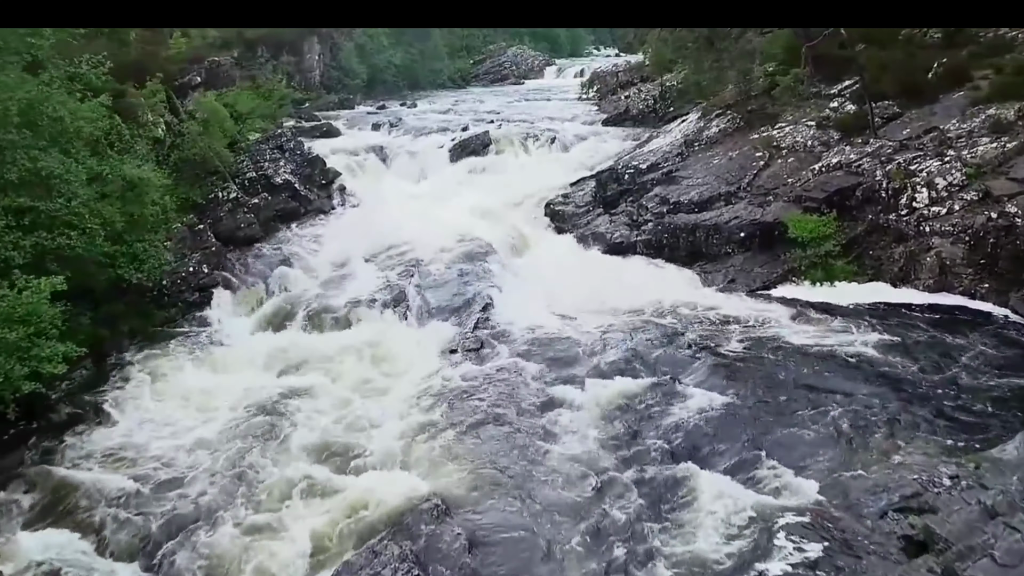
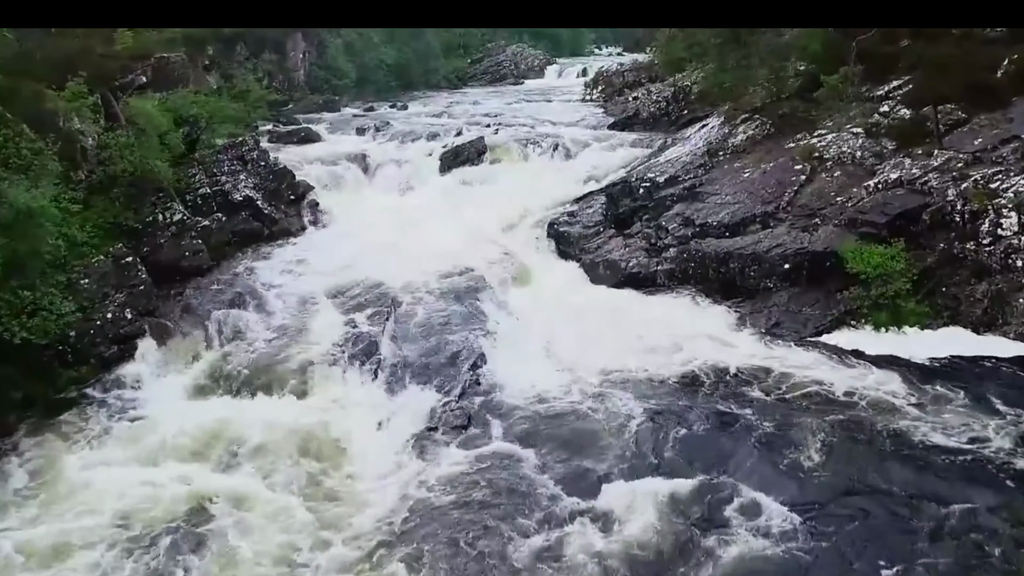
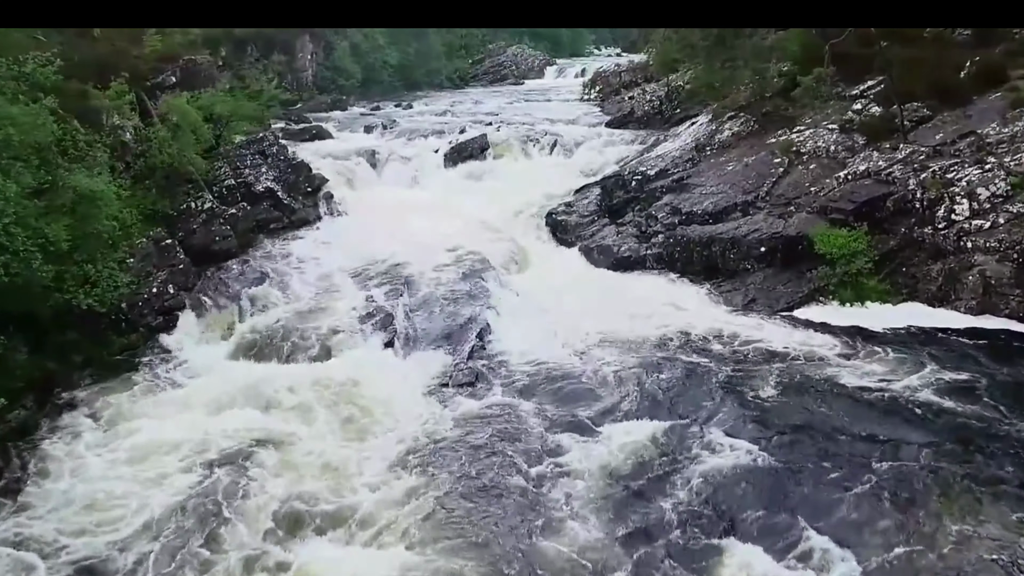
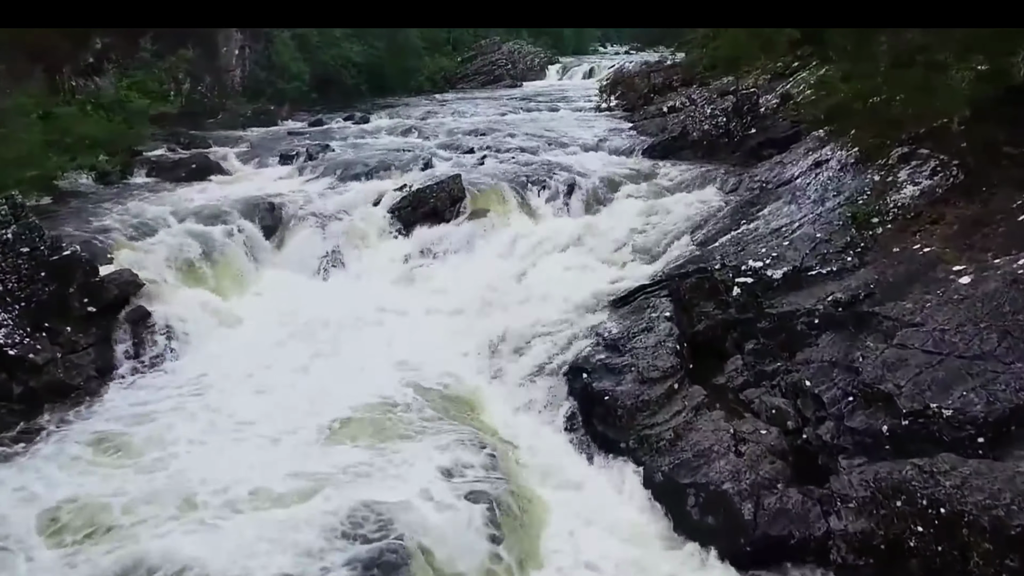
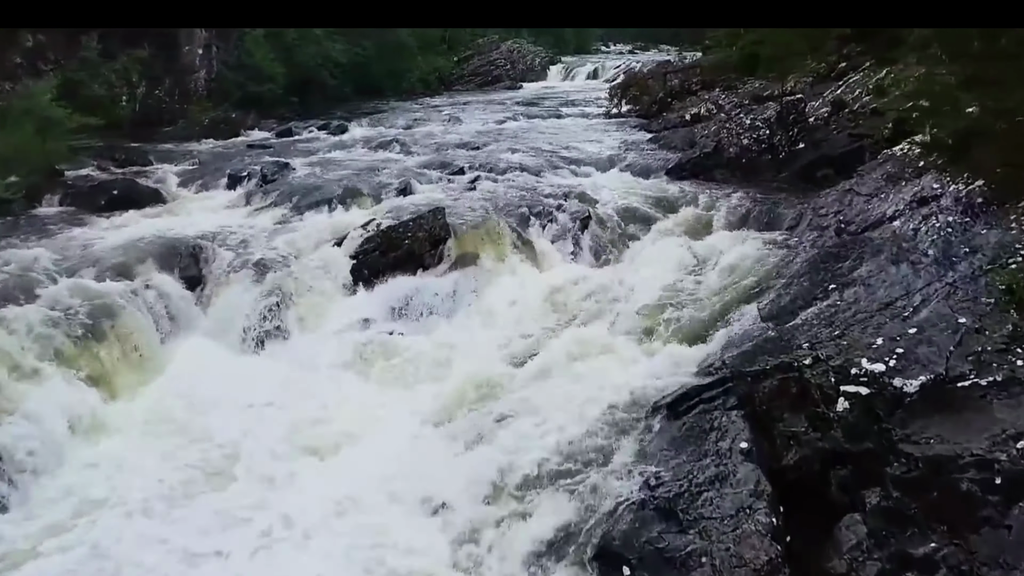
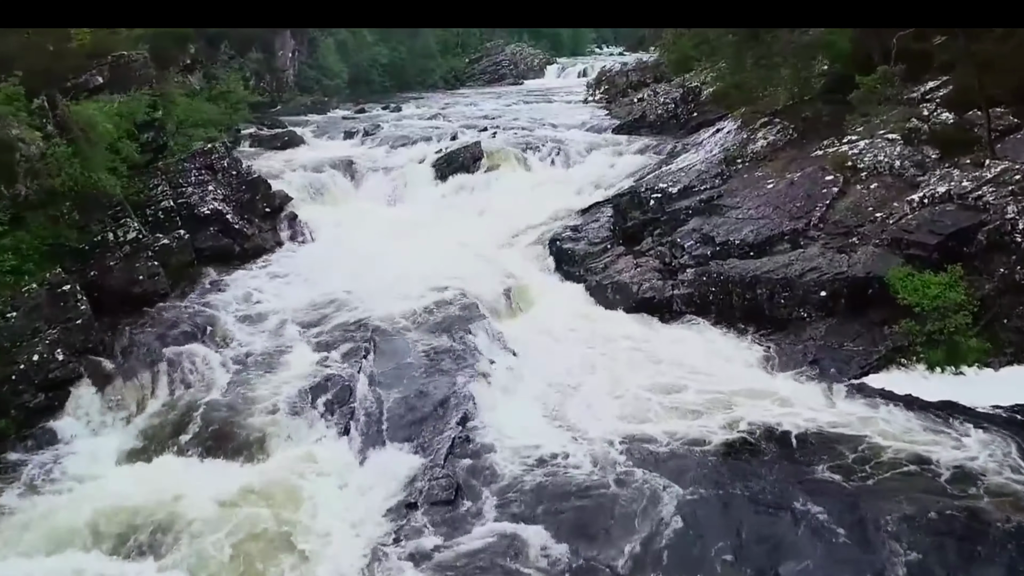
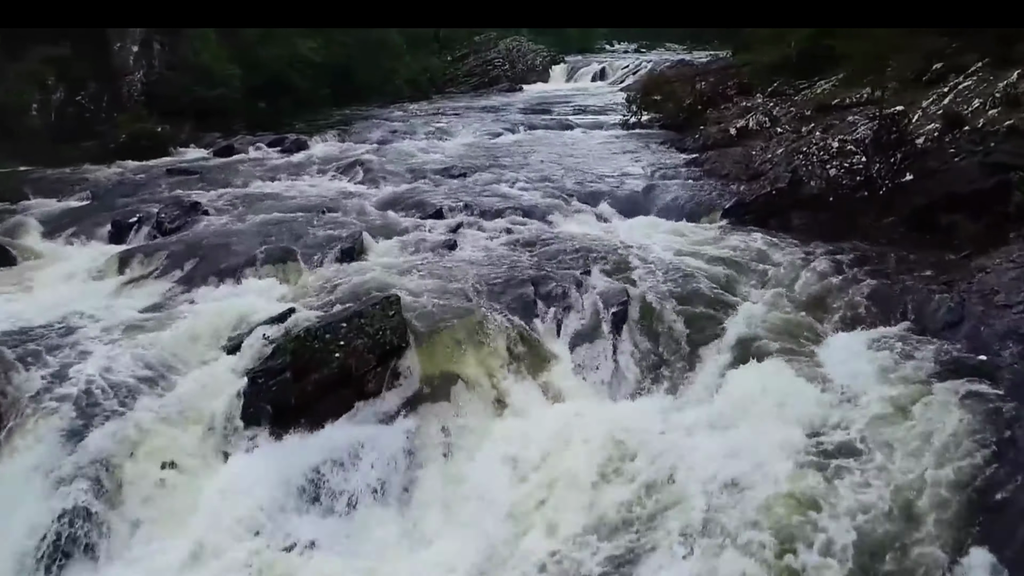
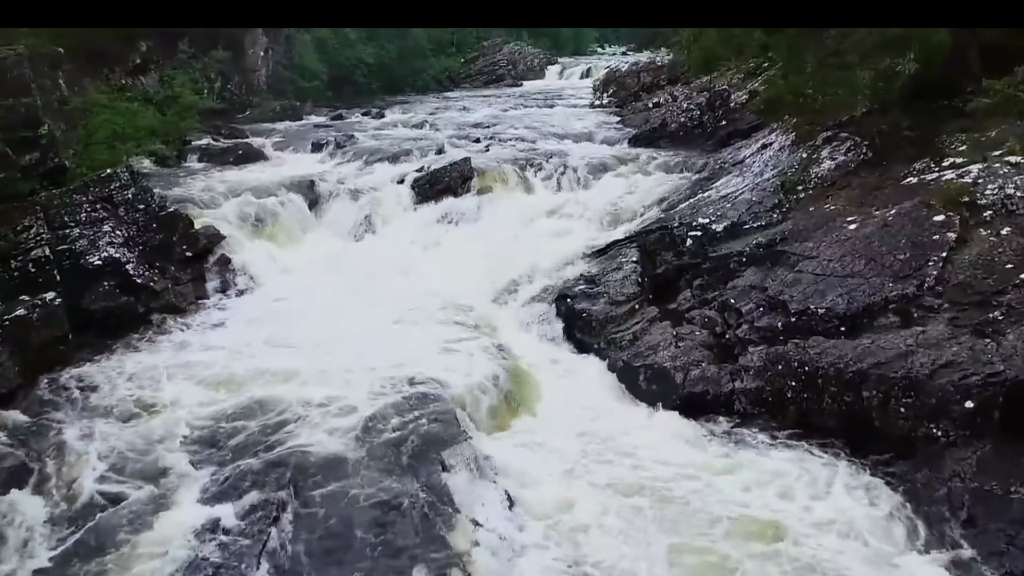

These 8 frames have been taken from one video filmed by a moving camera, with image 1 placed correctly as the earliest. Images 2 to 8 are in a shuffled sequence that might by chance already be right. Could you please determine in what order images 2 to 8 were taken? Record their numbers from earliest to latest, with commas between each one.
3, 2, 6, 8, 4, 5, 7
